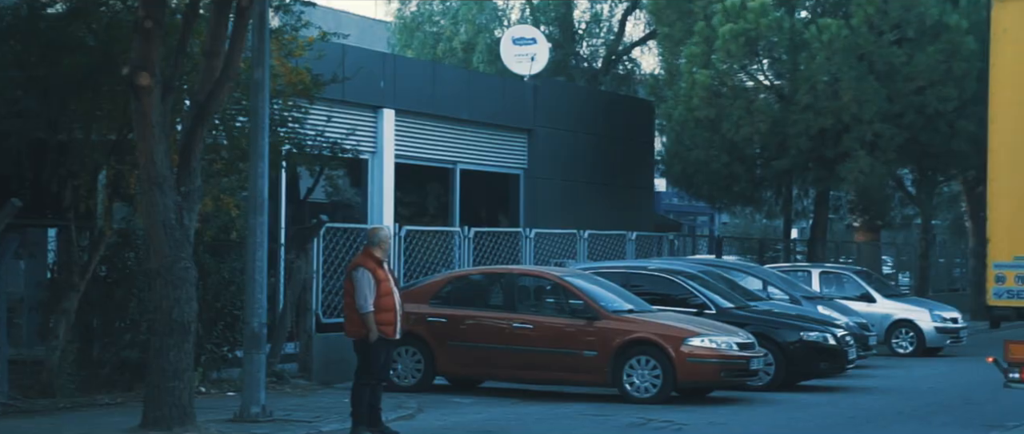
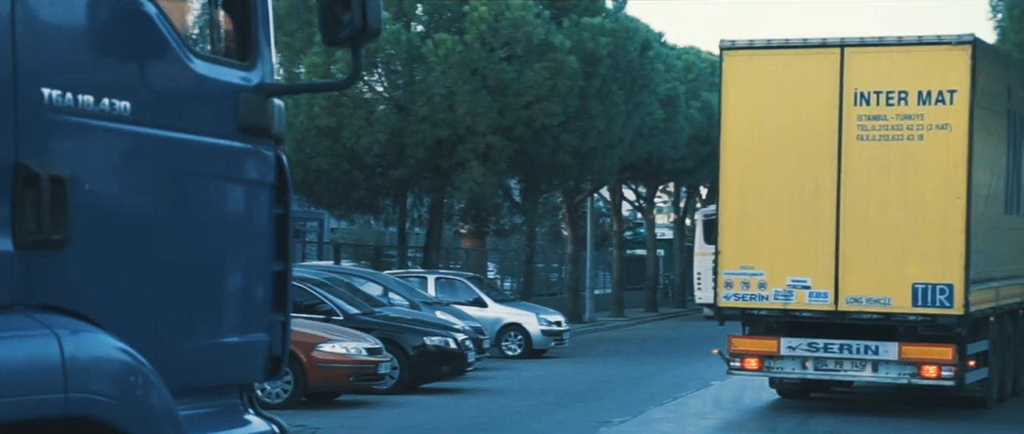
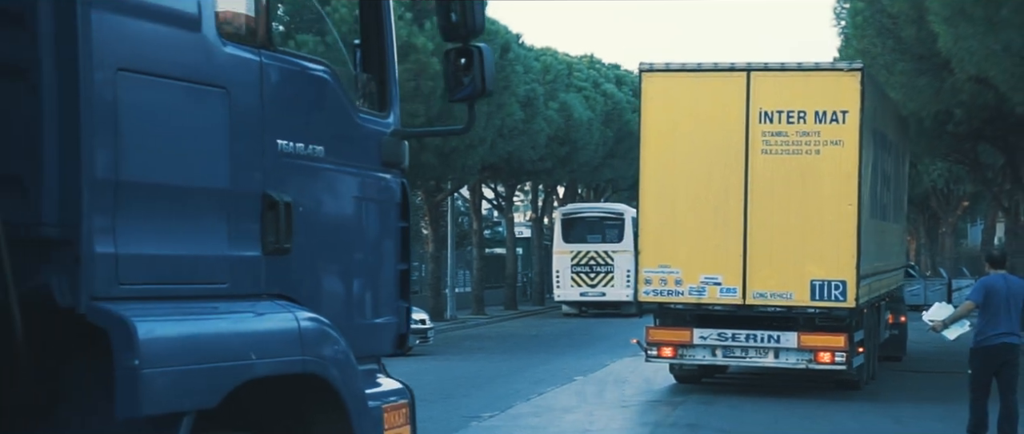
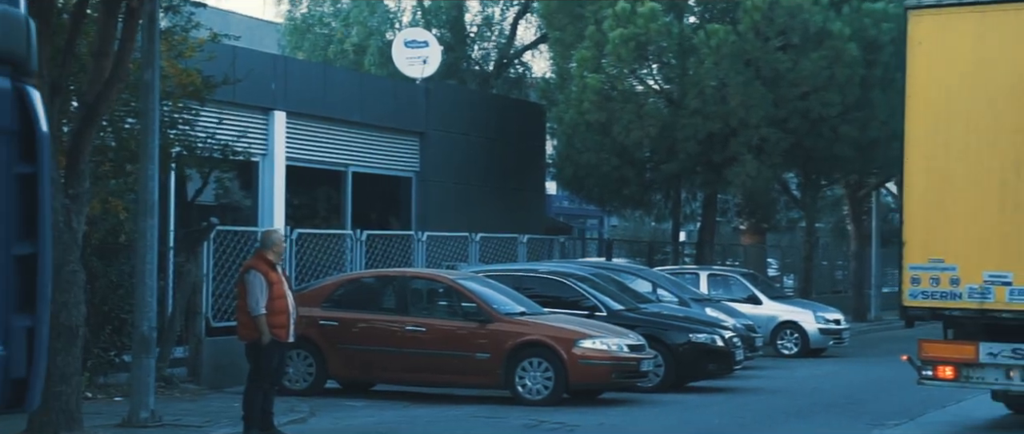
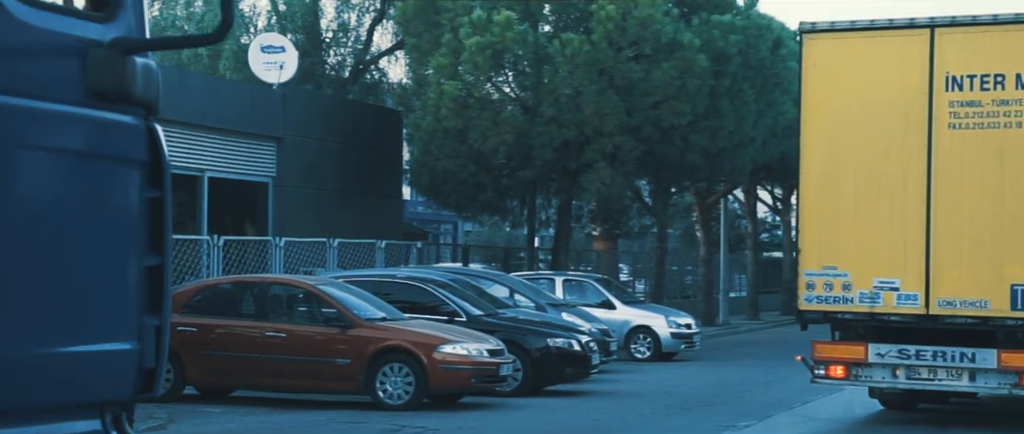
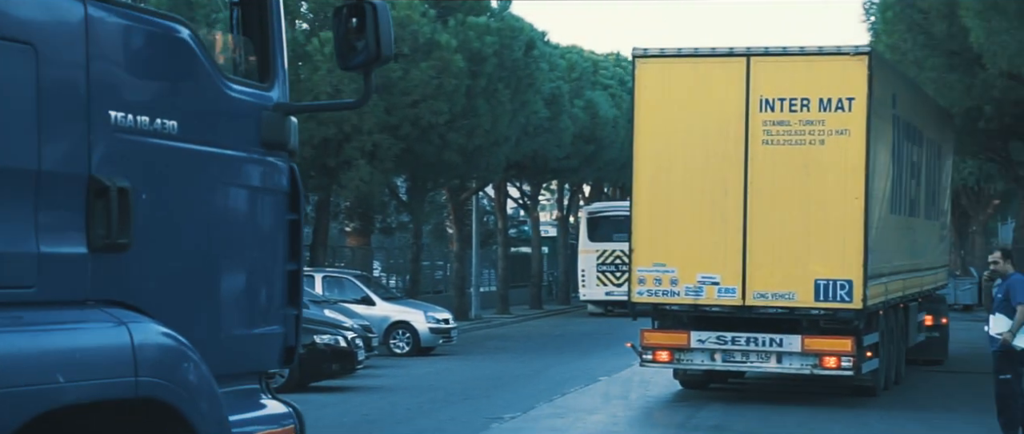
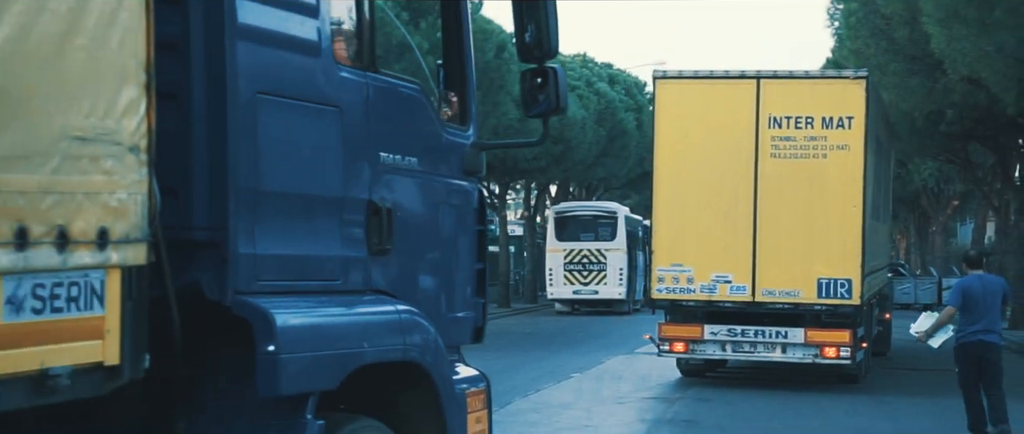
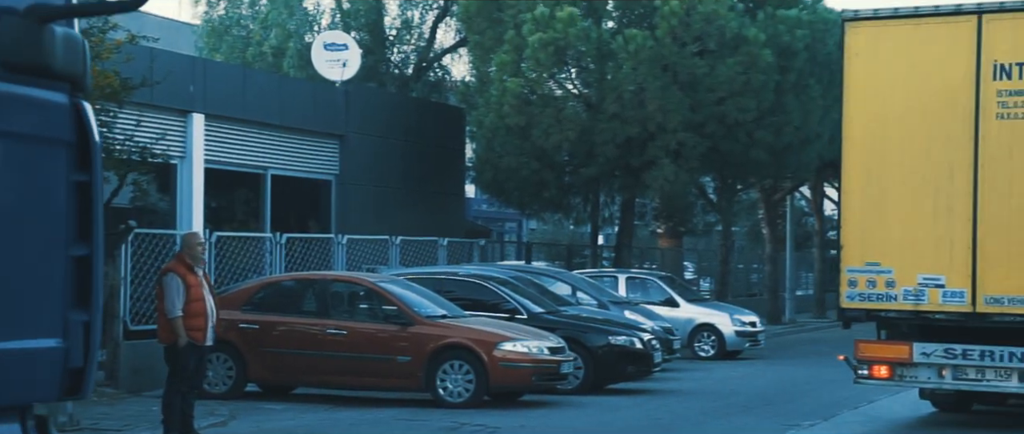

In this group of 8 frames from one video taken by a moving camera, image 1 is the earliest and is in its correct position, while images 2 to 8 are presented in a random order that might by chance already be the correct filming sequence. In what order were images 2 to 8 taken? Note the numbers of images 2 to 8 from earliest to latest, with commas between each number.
4, 8, 5, 2, 6, 3, 7
